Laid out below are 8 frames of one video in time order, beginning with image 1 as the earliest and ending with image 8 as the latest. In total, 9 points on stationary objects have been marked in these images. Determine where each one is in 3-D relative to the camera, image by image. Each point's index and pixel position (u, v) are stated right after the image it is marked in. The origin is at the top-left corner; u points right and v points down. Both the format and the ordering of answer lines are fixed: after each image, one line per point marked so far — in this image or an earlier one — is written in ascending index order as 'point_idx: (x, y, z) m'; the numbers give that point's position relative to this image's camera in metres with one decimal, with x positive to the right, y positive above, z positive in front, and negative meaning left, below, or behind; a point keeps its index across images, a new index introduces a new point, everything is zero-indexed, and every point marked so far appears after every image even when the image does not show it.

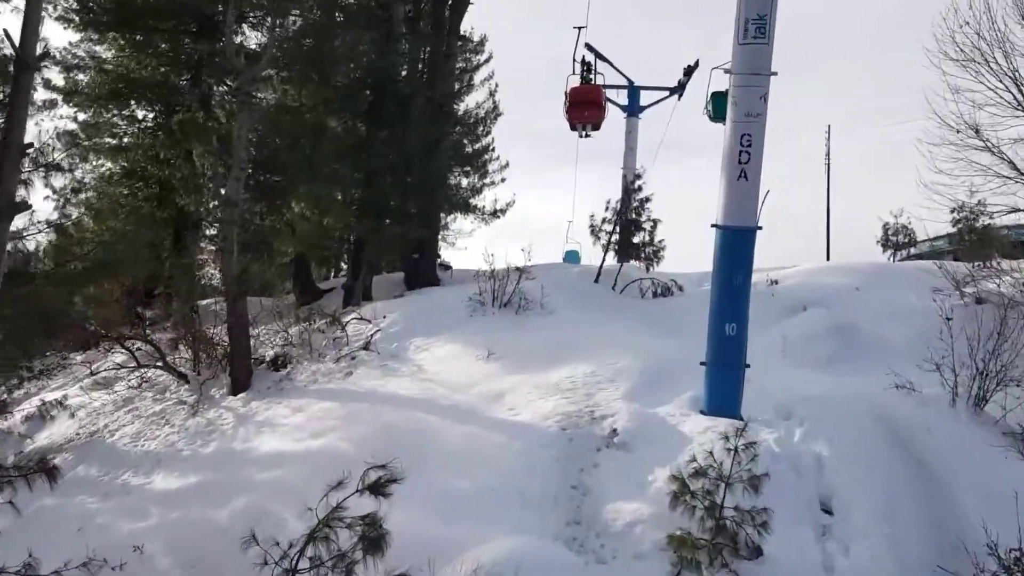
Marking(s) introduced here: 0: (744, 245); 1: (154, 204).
0: (+1.6, +0.3, +6.5) m
1: (-6.4, +1.5, +16.7) m
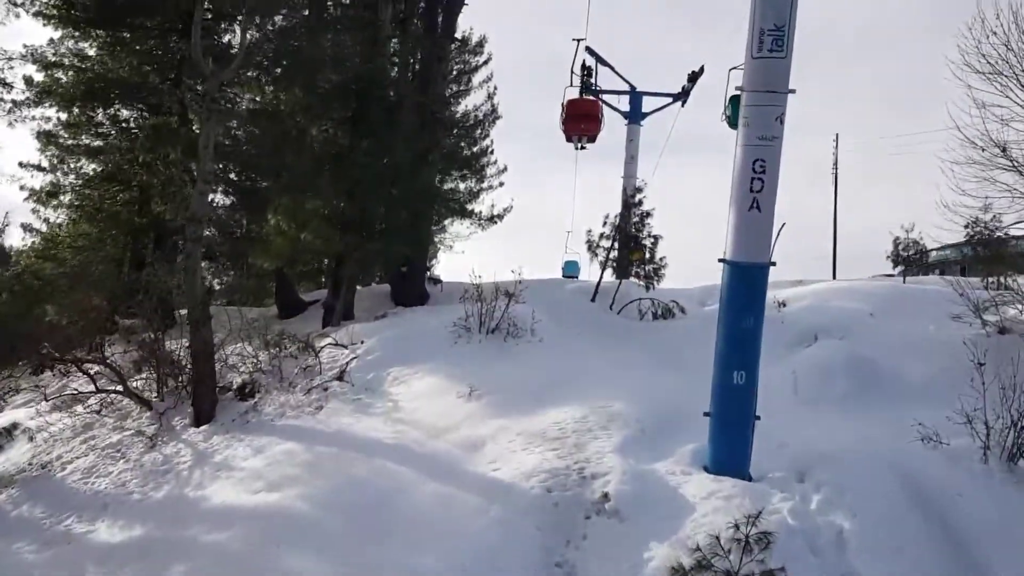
0: (+1.5, 0.0, +5.7) m
1: (-6.5, +1.3, +15.9) m
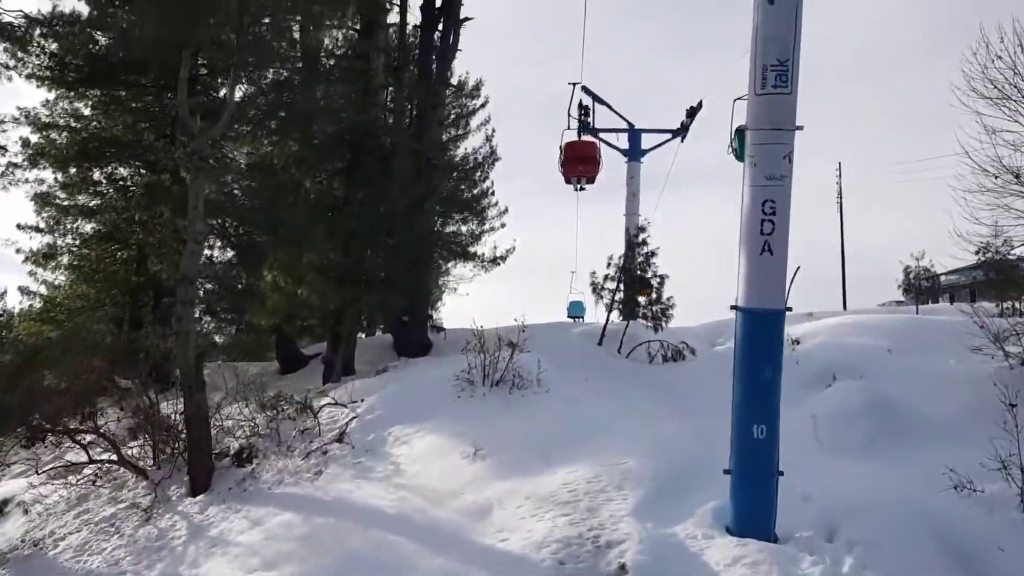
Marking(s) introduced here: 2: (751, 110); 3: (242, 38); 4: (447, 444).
0: (+1.5, -0.3, +5.4) m
1: (-6.5, +0.3, +15.7) m
2: (+1.4, +1.0, +5.4) m
3: (-2.6, +2.4, +8.9) m
4: (-0.5, -1.3, +7.4) m
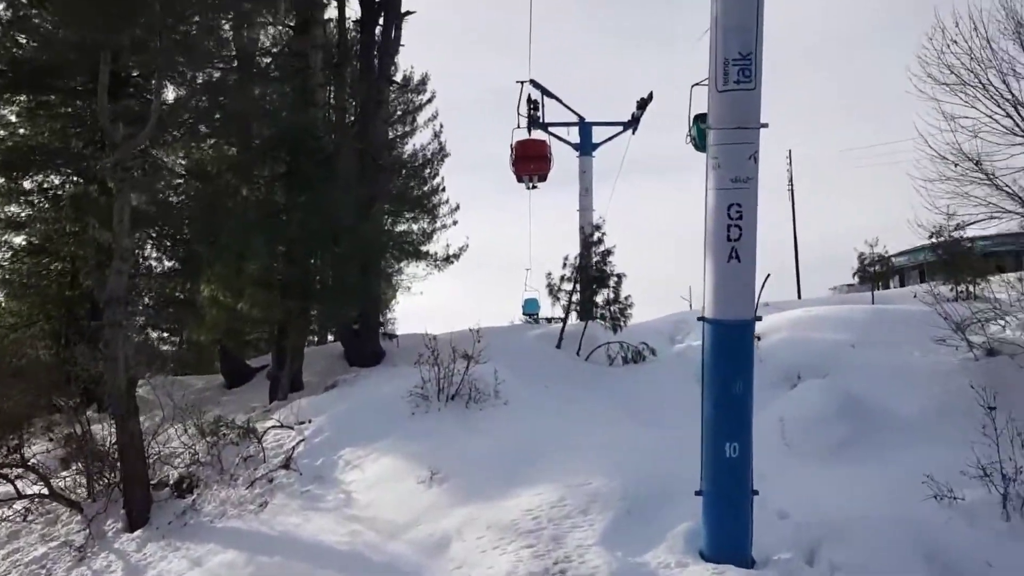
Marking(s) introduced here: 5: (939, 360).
0: (+1.2, -0.3, +5.1) m
1: (-7.3, +0.1, +14.9) m
2: (+1.1, +1.0, +5.0) m
3: (-3.1, +2.2, +8.3) m
4: (-0.8, -1.4, +7.0) m
5: (+4.3, -0.7, +9.3) m
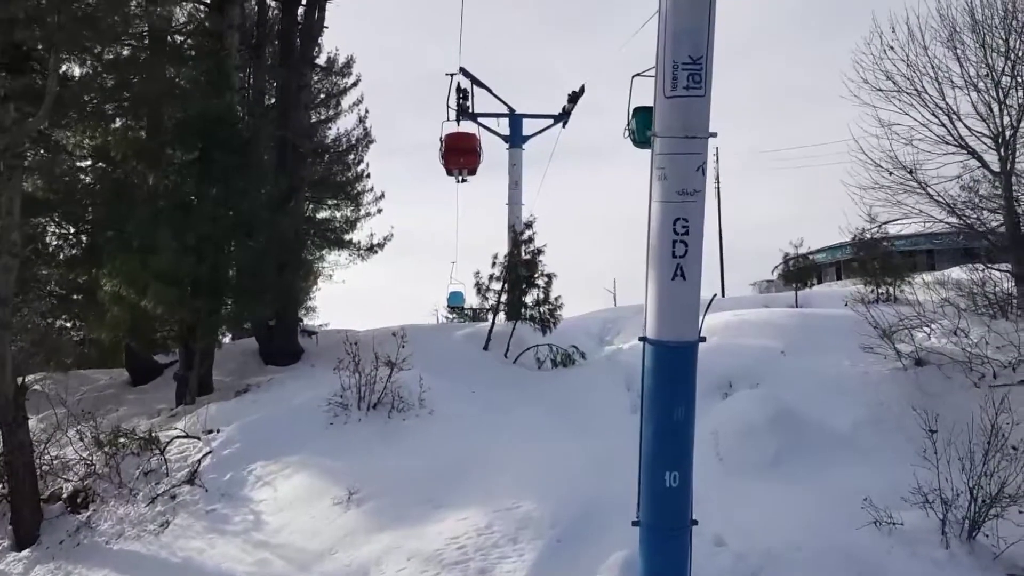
0: (+0.9, -0.4, +4.8) m
1: (-8.4, +0.3, +13.9) m
2: (+0.8, +0.9, +4.7) m
3: (-3.7, +2.3, +7.6) m
4: (-1.4, -1.4, +6.5) m
5: (+3.6, -0.8, +9.2) m
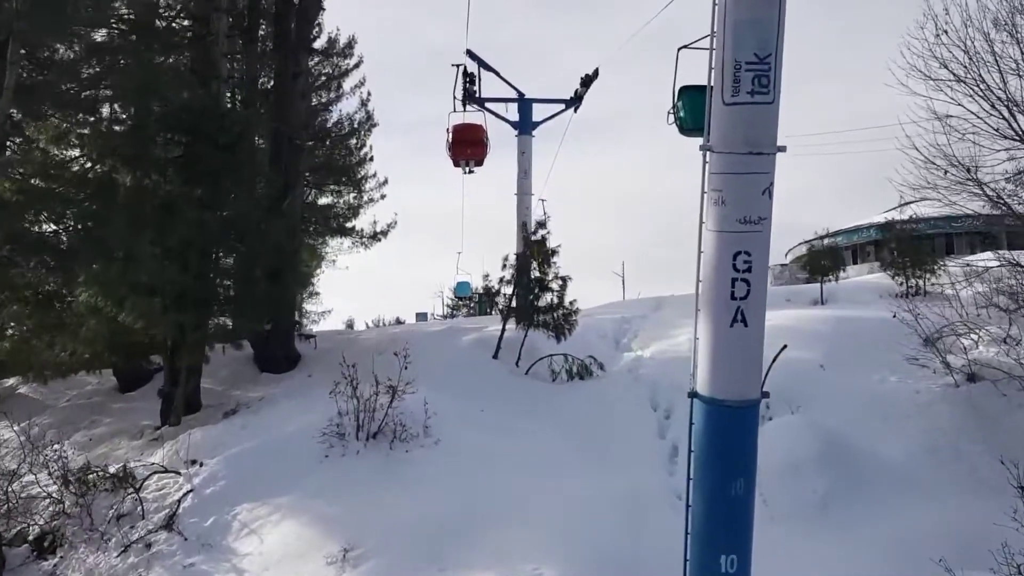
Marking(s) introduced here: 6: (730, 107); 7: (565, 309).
0: (+1.0, -0.6, +3.9) m
1: (-8.3, +0.3, +13.1) m
2: (+0.9, +0.7, +3.9) m
3: (-3.6, +2.1, +6.8) m
4: (-1.3, -1.6, +5.7) m
5: (+3.7, -0.9, +8.4) m
6: (+0.9, +0.7, +3.8) m
7: (+0.6, -0.2, +10.5) m
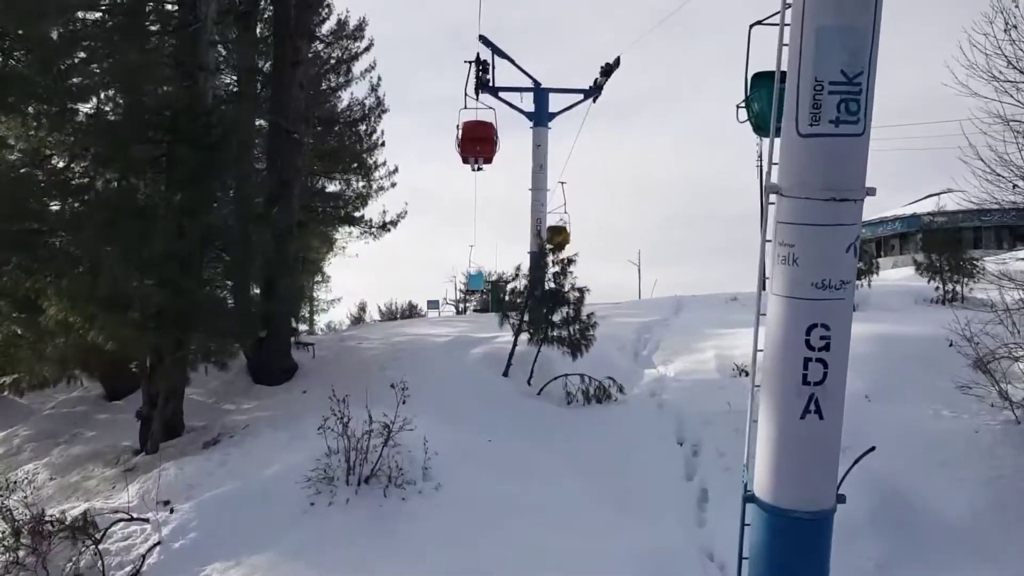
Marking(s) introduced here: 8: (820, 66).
0: (+1.0, -0.9, +3.1) m
1: (-8.1, +0.3, +12.4) m
2: (+0.9, +0.4, +3.0) m
3: (-3.5, +2.0, +5.9) m
4: (-1.2, -1.8, +5.0) m
5: (+3.8, -1.1, +7.6) m
6: (+0.9, +0.5, +2.9) m
7: (+0.7, -0.4, +9.6) m
8: (+1.0, +0.7, +2.8) m
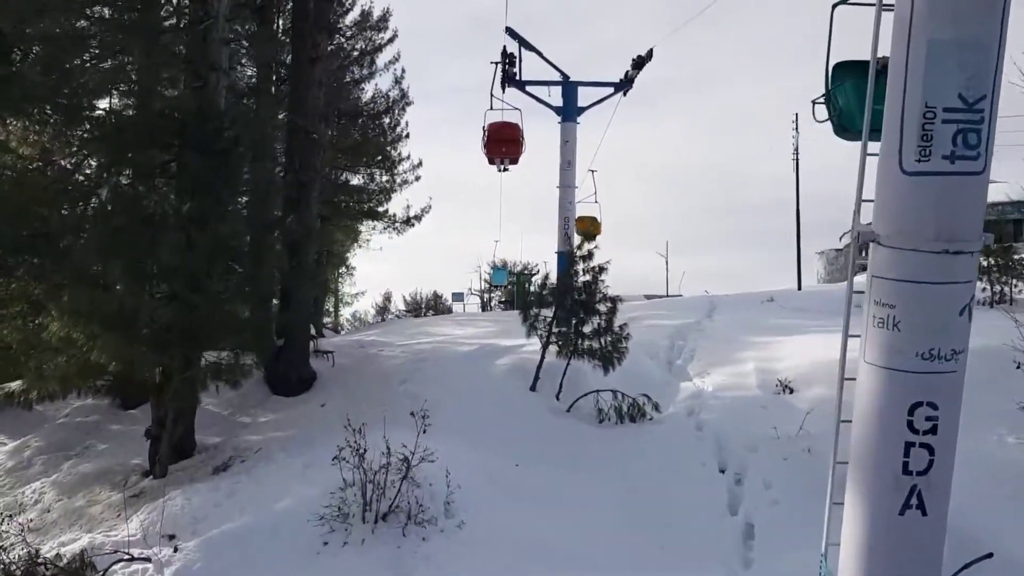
0: (+1.1, -1.0, +2.6) m
1: (-7.7, +0.3, +12.1) m
2: (+1.0, +0.2, +2.5) m
3: (-3.3, +1.8, +5.5) m
4: (-1.1, -1.9, +4.5) m
5: (+4.0, -1.2, +6.9) m
6: (+1.0, +0.3, +2.4) m
7: (+1.0, -0.5, +9.1) m
8: (+1.0, +0.5, +2.3) m
